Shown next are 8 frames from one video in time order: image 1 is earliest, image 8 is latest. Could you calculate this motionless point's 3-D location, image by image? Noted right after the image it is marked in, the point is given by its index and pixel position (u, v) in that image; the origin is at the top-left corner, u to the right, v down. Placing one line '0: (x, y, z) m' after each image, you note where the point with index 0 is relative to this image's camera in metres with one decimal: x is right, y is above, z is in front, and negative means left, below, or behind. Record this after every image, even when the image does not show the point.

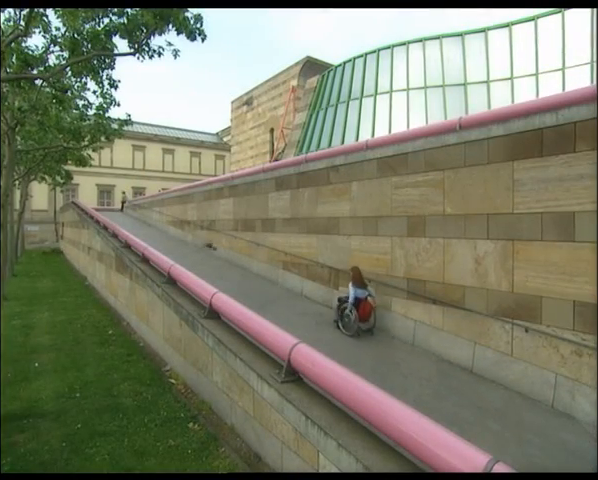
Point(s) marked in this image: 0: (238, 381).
0: (-1.1, -2.5, +6.7) m
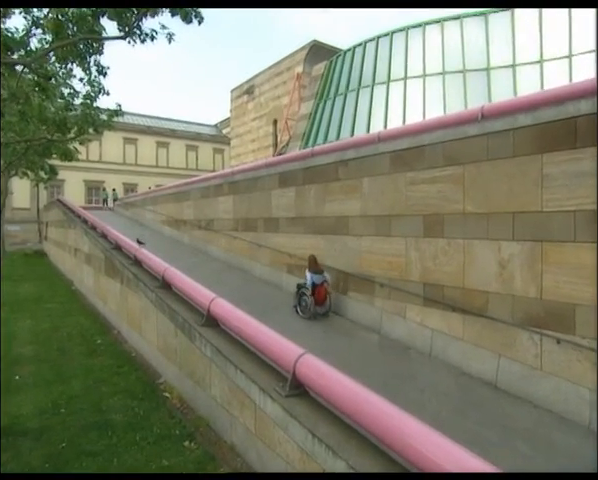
0: (-1.0, -2.5, +6.1) m
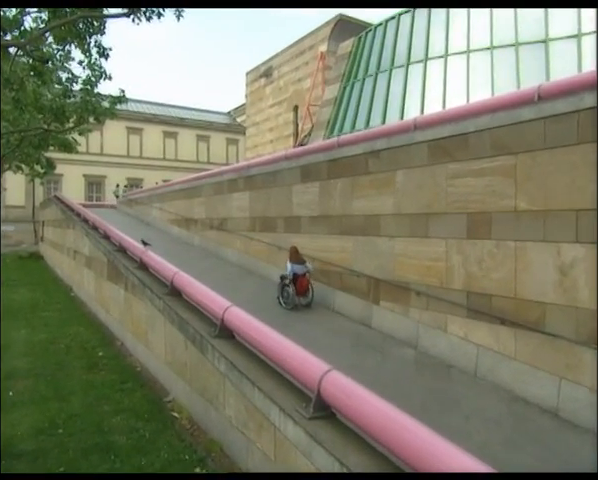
0: (-0.6, -2.6, +5.4) m
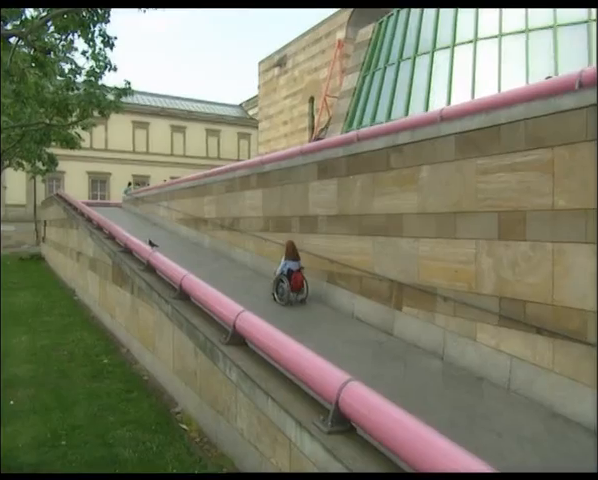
0: (-0.4, -2.6, +5.0) m
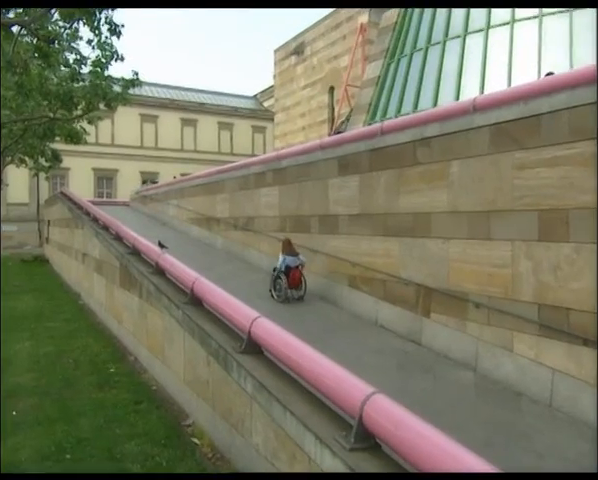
0: (-0.1, -2.6, +4.6) m
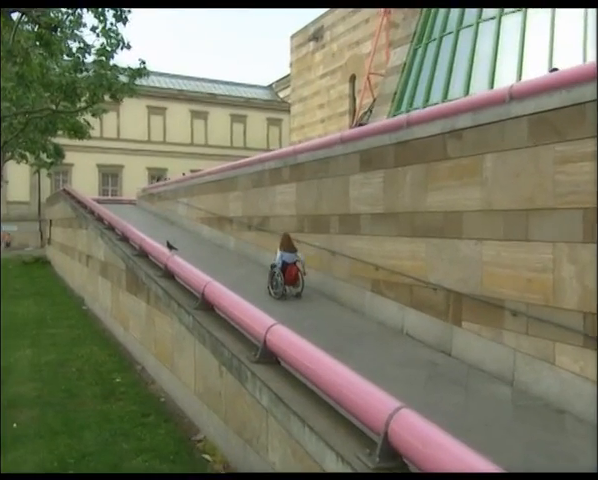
0: (+0.1, -2.6, +4.3) m
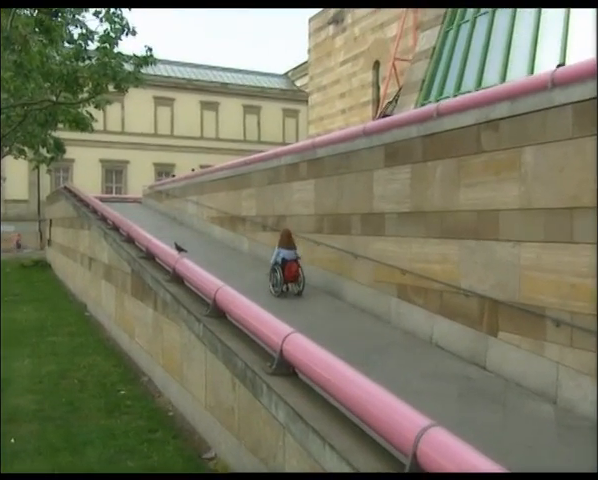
0: (+0.3, -2.6, +3.9) m
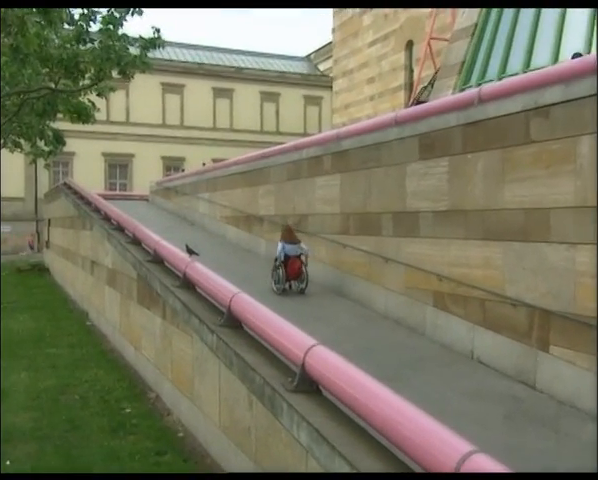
0: (+0.6, -2.7, +3.4) m
